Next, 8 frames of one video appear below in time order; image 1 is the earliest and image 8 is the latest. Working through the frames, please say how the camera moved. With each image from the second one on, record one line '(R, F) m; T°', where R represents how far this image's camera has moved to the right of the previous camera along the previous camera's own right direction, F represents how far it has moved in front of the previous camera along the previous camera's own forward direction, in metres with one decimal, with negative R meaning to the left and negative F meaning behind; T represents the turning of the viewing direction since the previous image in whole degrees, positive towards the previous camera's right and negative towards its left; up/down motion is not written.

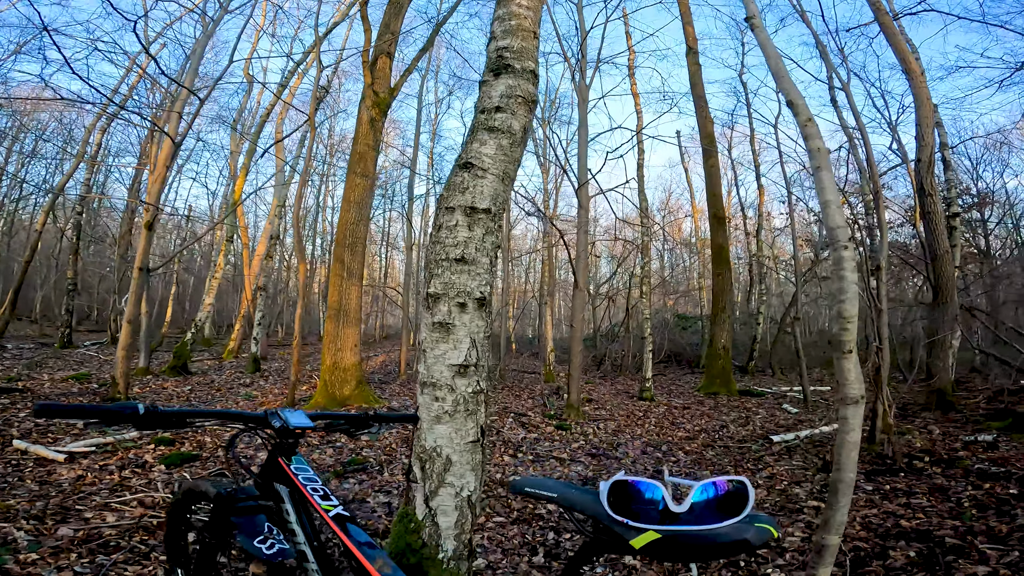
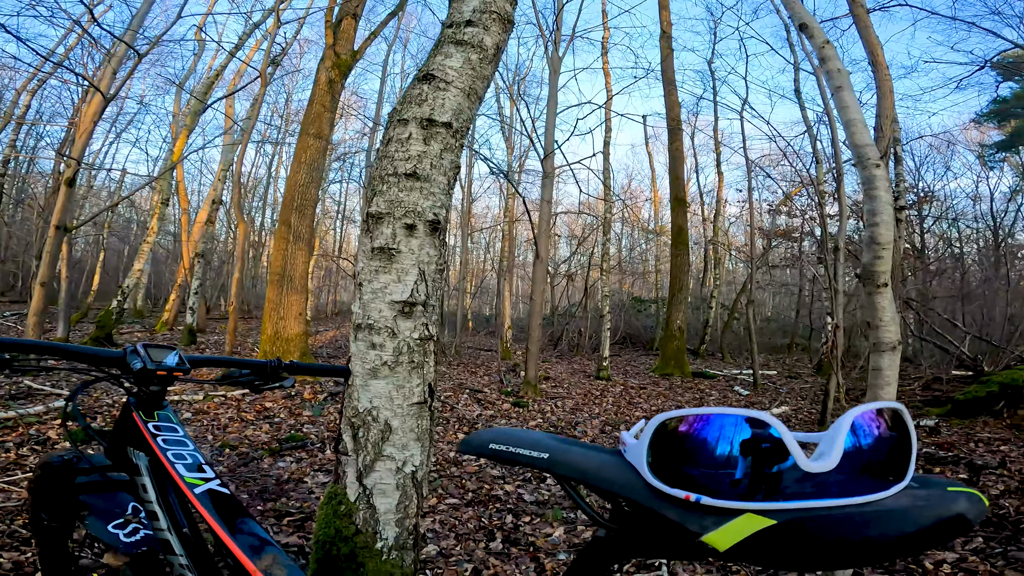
(0.0, +0.4) m; +5°
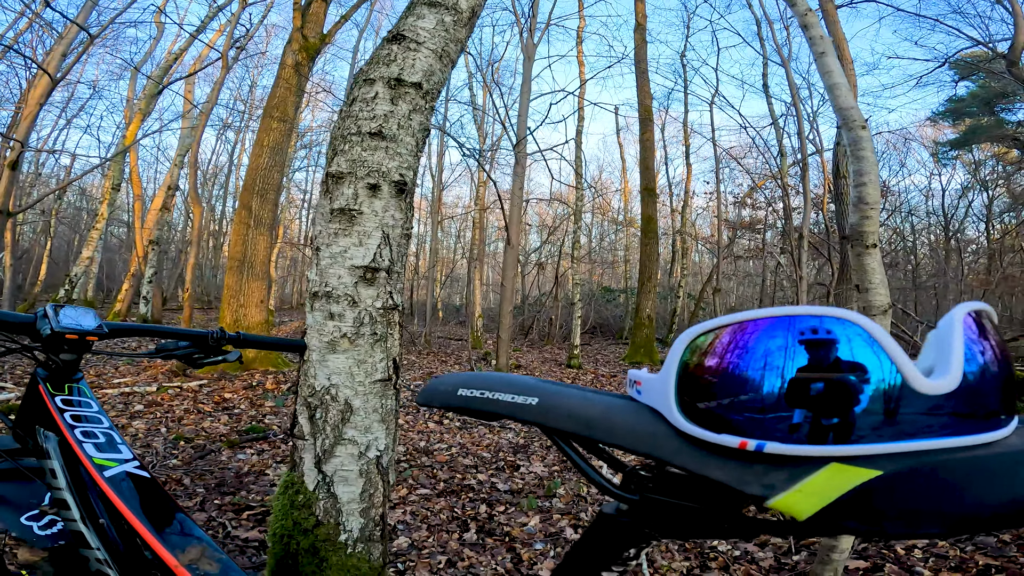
(0.0, +0.1) m; +3°
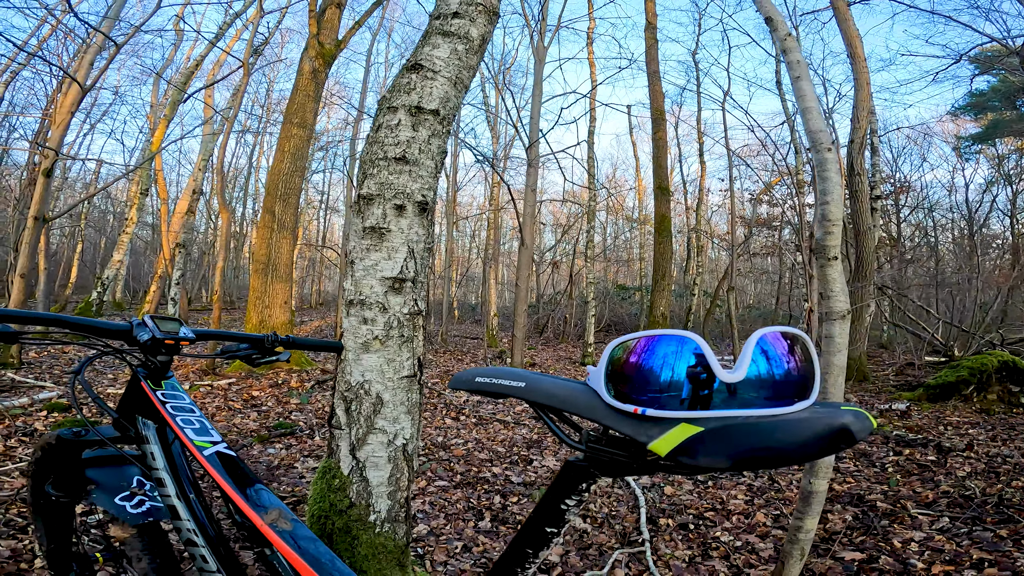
(0.0, -0.2) m; -2°
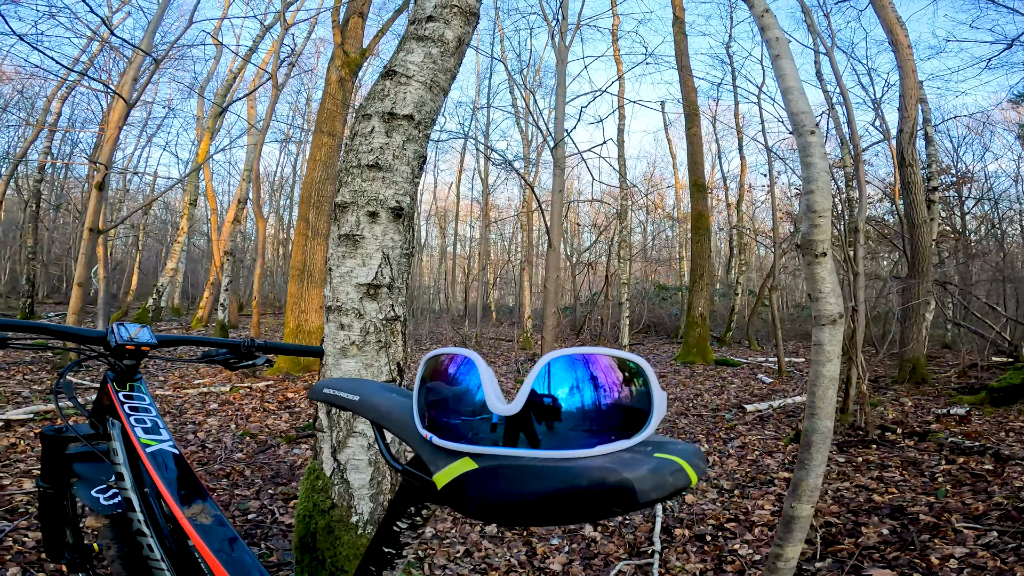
(+0.2, 0.0) m; -4°
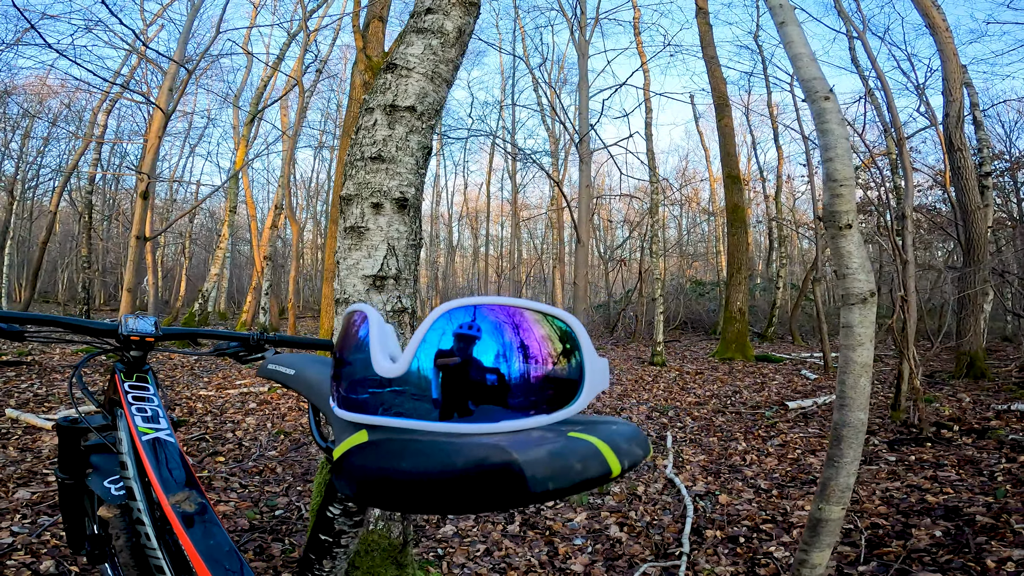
(+0.1, +0.1) m; -4°
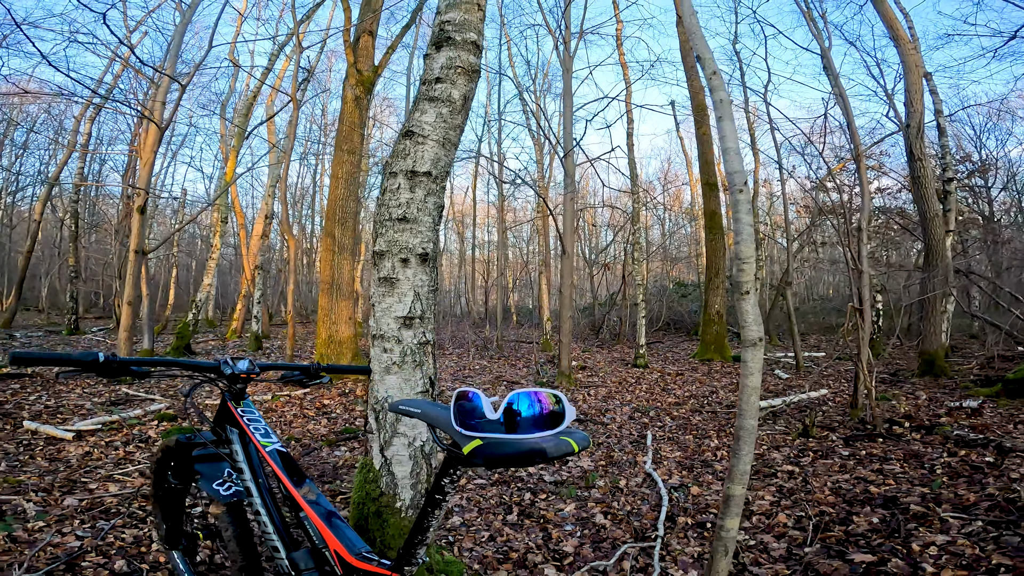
(0.0, -0.5) m; +1°
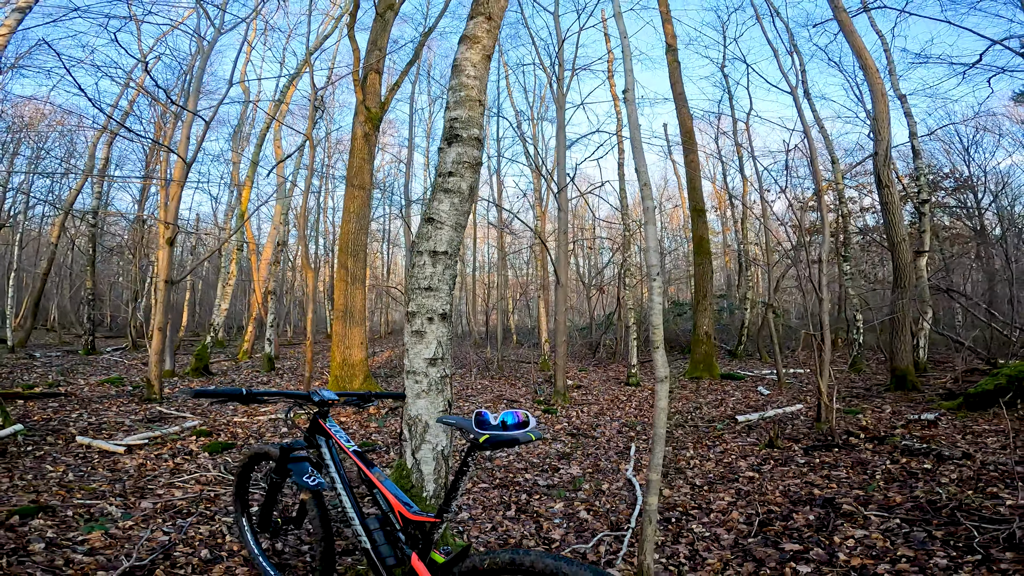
(0.0, -0.9) m; 0°
